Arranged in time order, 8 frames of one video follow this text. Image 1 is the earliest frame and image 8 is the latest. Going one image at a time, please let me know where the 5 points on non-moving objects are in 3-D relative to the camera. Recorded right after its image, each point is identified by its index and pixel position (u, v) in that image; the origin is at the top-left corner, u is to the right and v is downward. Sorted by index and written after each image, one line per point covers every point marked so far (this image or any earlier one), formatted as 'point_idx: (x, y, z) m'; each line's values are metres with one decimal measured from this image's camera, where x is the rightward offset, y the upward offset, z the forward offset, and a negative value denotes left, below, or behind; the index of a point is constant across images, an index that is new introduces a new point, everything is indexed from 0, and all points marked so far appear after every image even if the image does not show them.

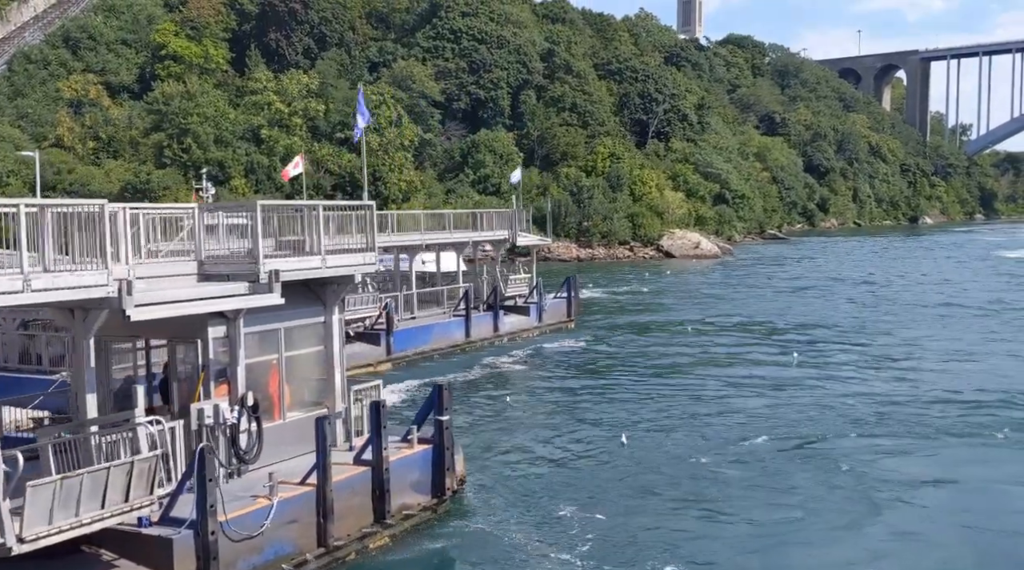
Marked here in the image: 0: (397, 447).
0: (-1.5, -2.1, +14.2) m
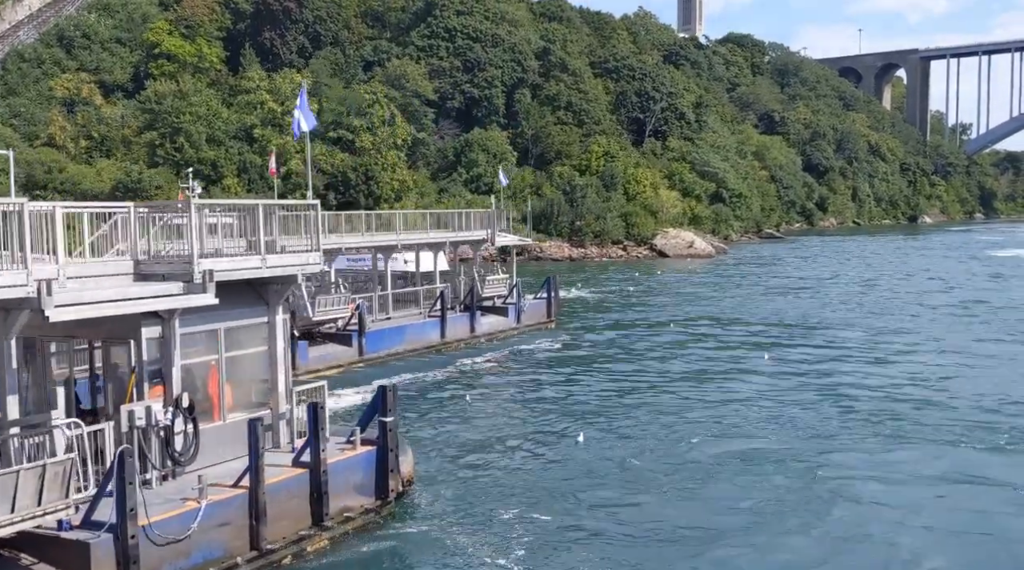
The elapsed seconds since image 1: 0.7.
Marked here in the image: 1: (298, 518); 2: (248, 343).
0: (-2.3, -2.2, +14.0) m
1: (-2.6, -2.8, +12.9) m
2: (-3.5, -0.8, +14.2) m
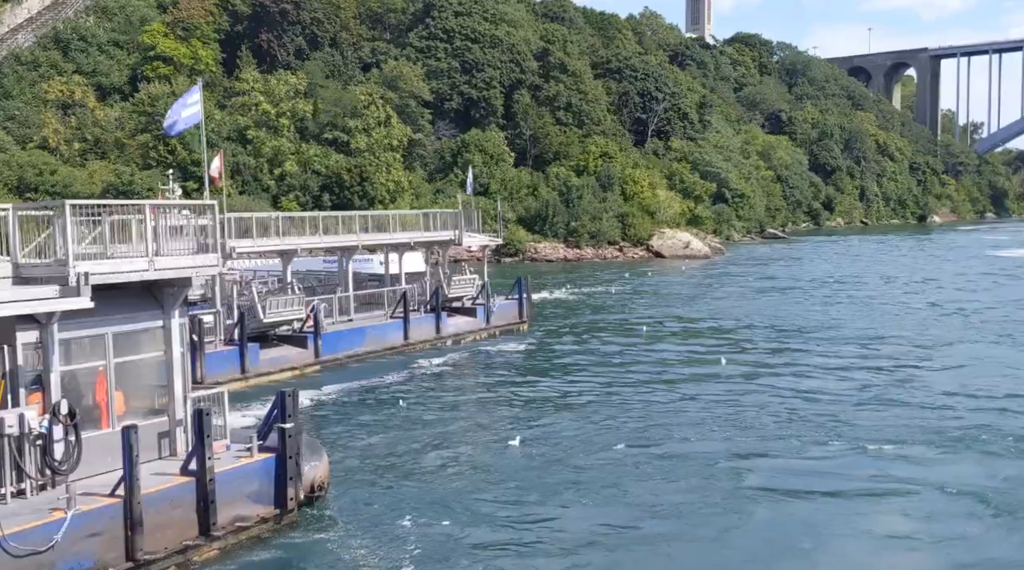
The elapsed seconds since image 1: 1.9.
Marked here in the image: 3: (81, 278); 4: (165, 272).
0: (-3.5, -2.2, +13.6) m
1: (-3.8, -2.8, +12.5) m
2: (-4.8, -0.8, +13.8) m
3: (-5.0, +0.1, +12.6) m
4: (-4.4, +0.2, +13.5) m
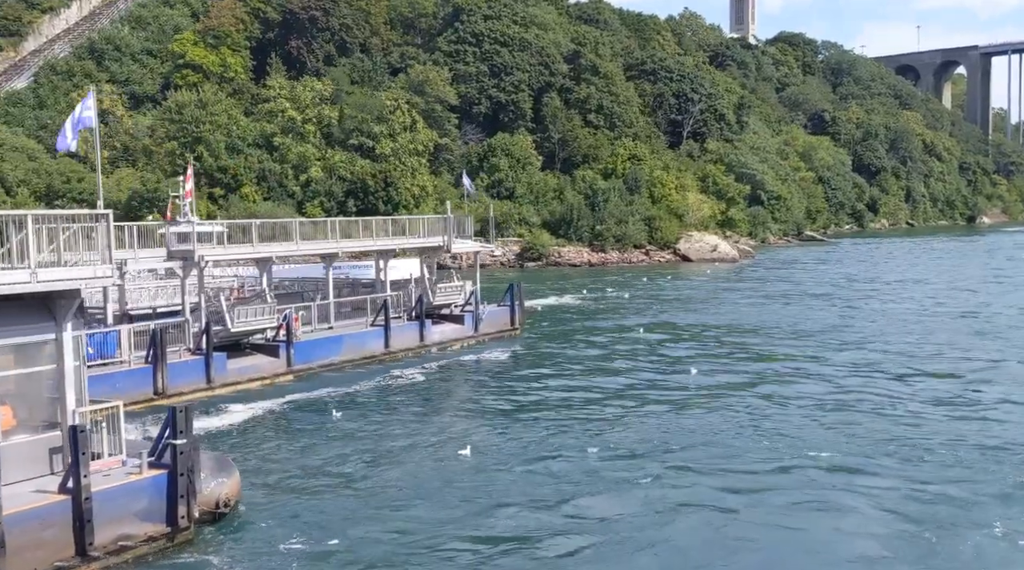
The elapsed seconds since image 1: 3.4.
0: (-4.8, -2.3, +13.3) m
1: (-5.2, -3.0, +12.2) m
2: (-6.1, -1.0, +13.6) m
3: (-6.4, -0.1, +12.4) m
4: (-5.7, 0.0, +13.3) m
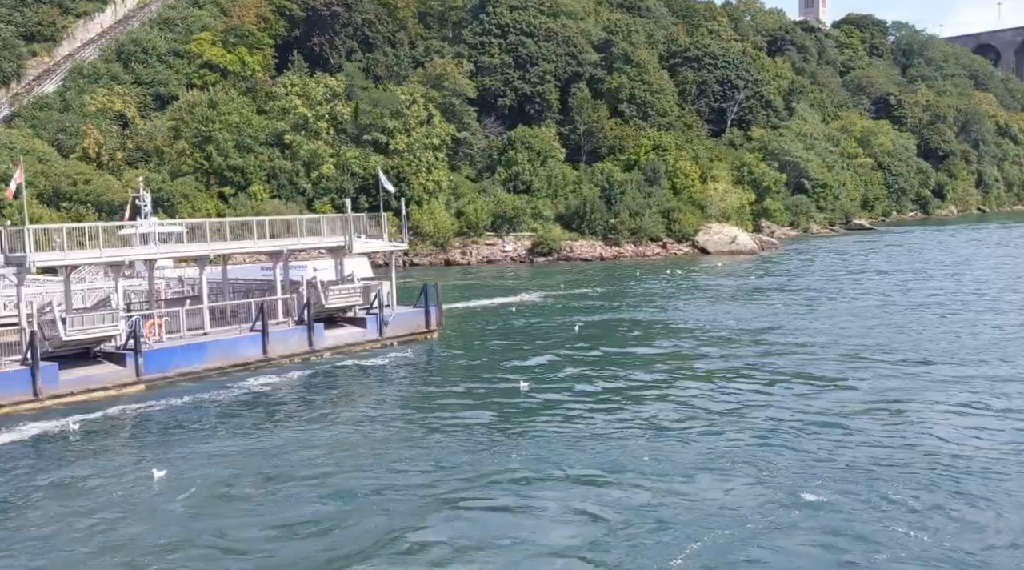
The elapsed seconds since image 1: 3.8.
0: (-9.2, -2.6, +12.3) m
1: (-9.6, -3.2, +11.2) m
2: (-10.5, -1.2, +12.6) m
3: (-10.9, -0.3, +11.5) m
4: (-10.1, -0.2, +12.3) m
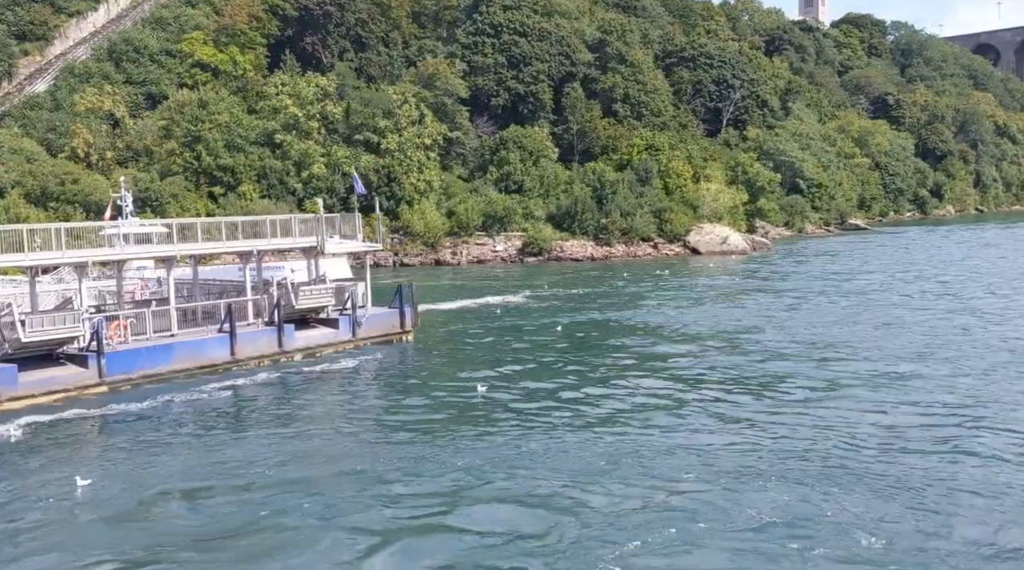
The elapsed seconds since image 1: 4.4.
0: (-10.0, -2.6, +12.0) m
1: (-10.4, -3.2, +10.9) m
2: (-11.2, -1.2, +12.4) m
3: (-11.7, -0.4, +11.2) m
4: (-10.9, -0.3, +12.0) m
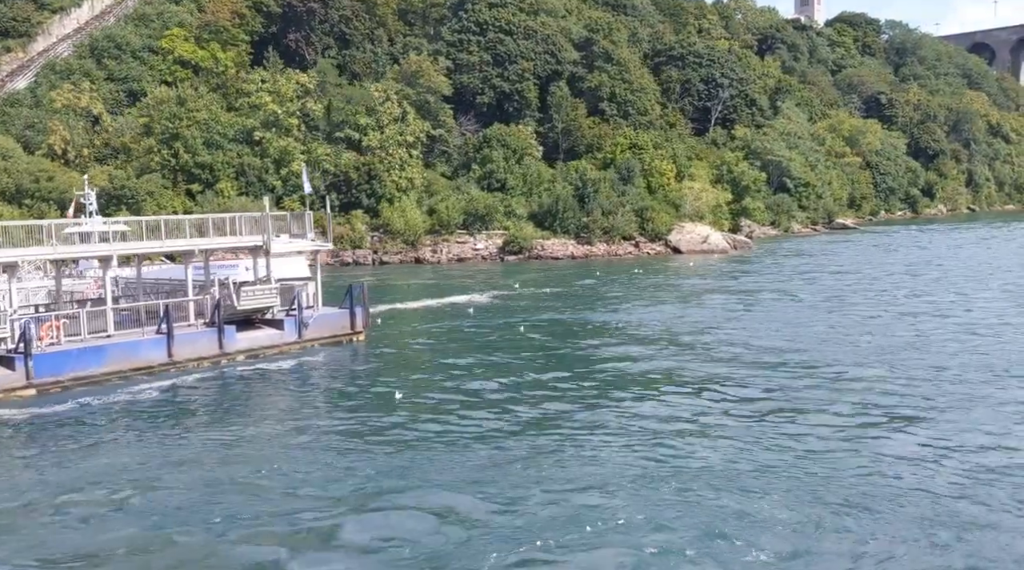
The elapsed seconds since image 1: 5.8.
0: (-11.5, -2.6, +11.6) m
1: (-11.9, -3.3, +10.4) m
2: (-12.7, -1.3, +11.9) m
3: (-13.2, -0.4, +10.7) m
4: (-12.4, -0.3, +11.5) m
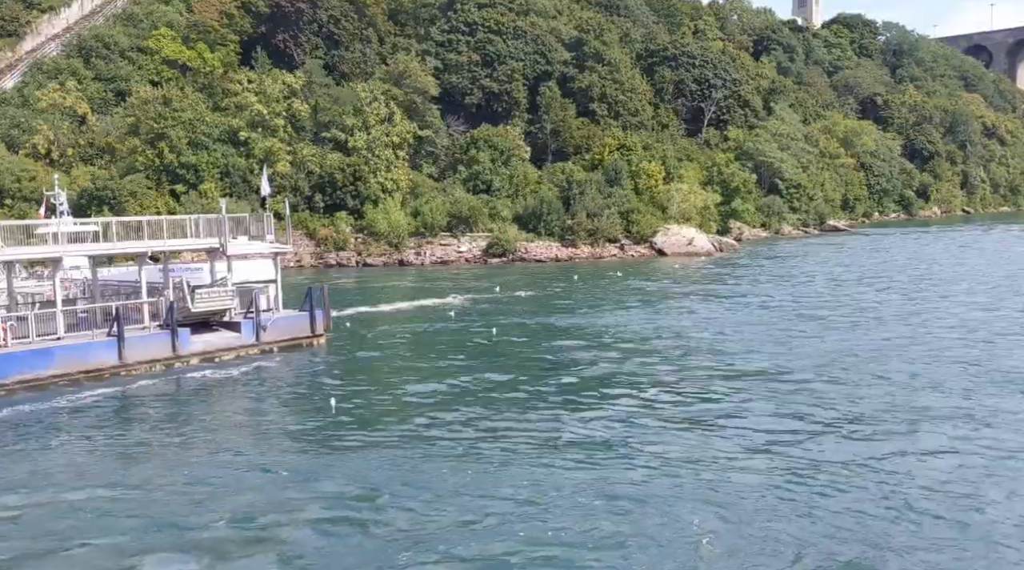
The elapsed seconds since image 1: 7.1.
0: (-12.7, -2.7, +11.3) m
1: (-13.1, -3.3, +10.2) m
2: (-13.9, -1.3, +11.7) m
3: (-14.4, -0.4, +10.5) m
4: (-13.6, -0.3, +11.3) m
